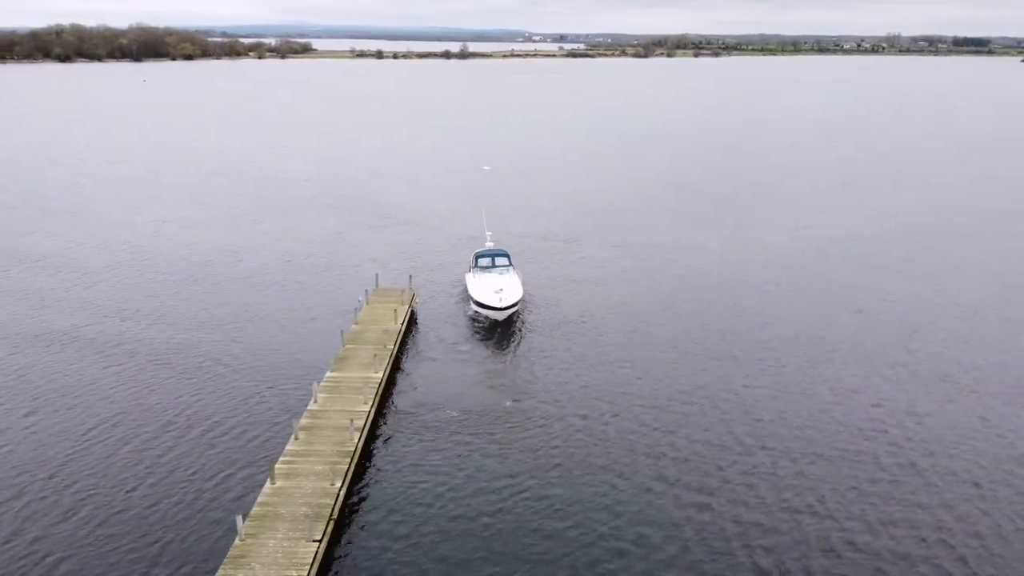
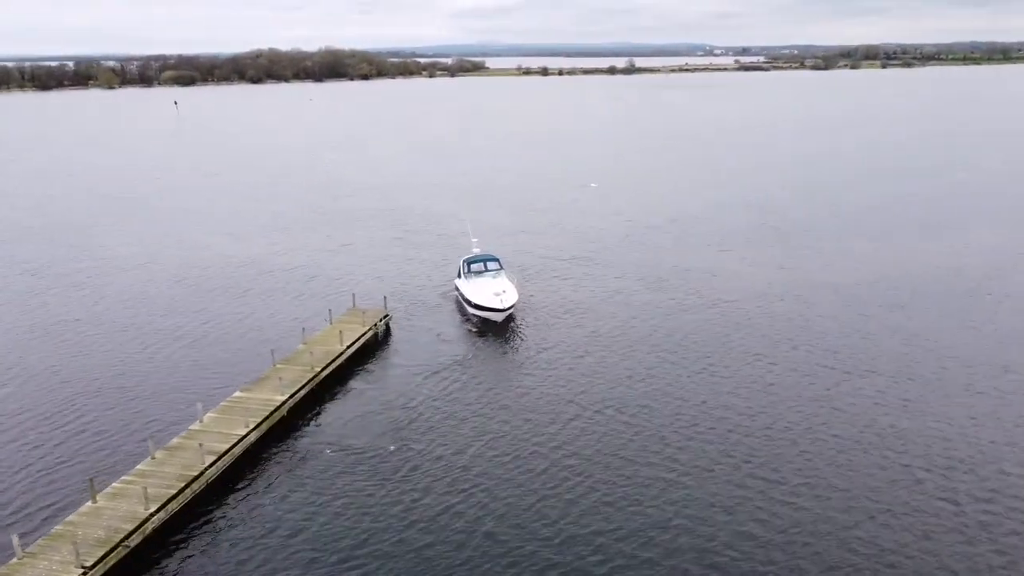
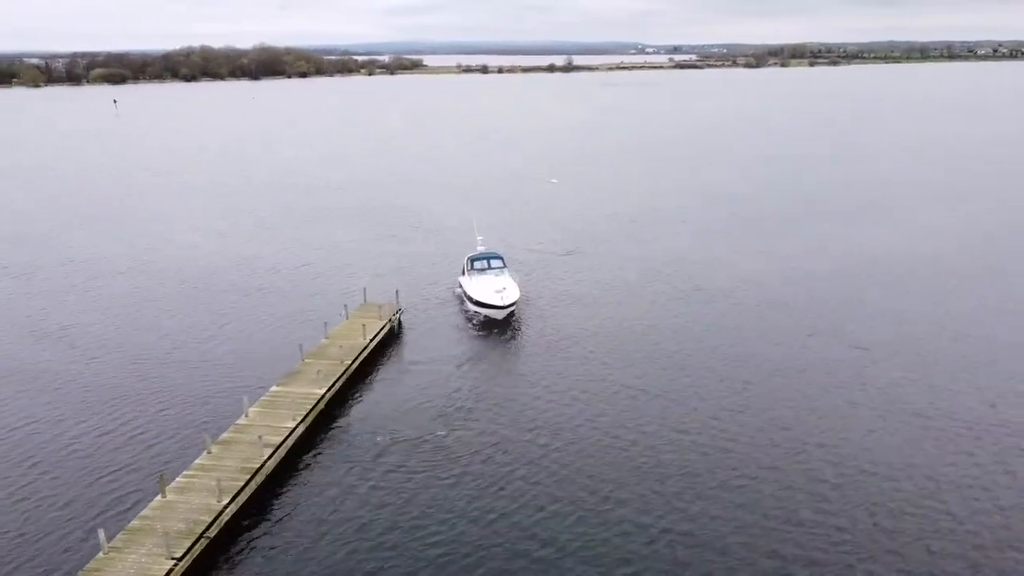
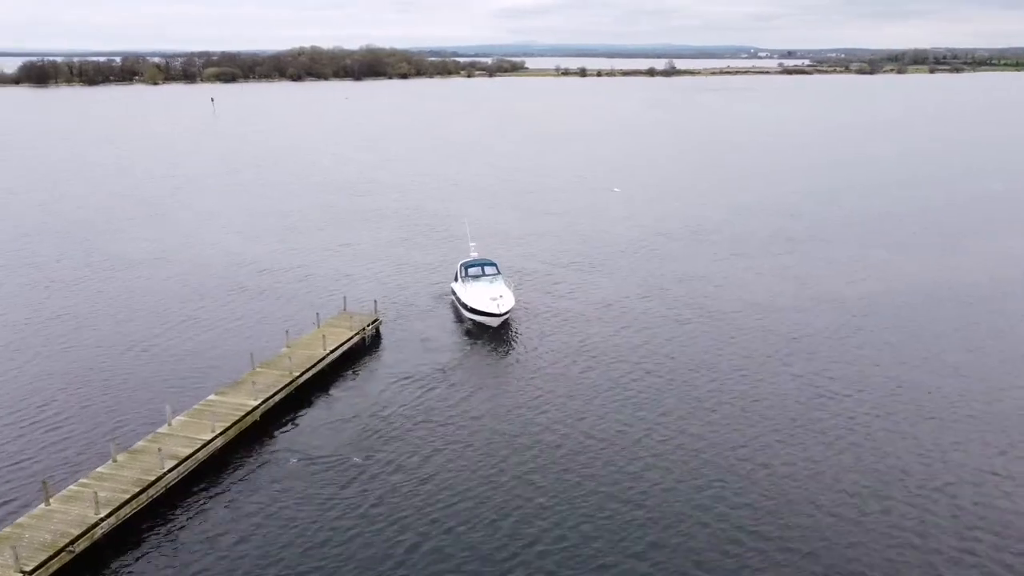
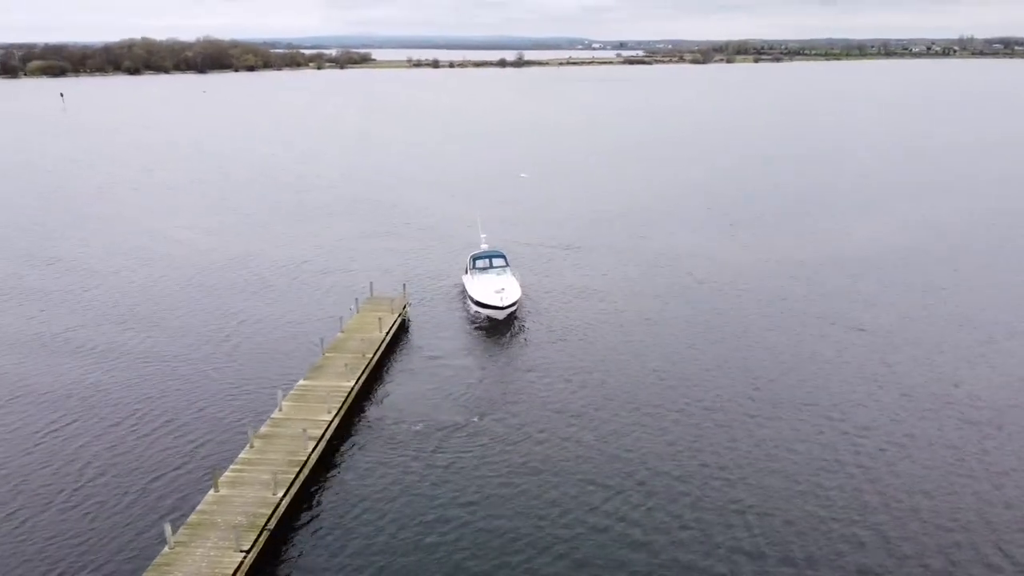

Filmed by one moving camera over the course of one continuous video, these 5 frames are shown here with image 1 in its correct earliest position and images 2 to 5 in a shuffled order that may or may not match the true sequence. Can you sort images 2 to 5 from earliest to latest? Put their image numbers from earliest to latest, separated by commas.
5, 3, 2, 4
